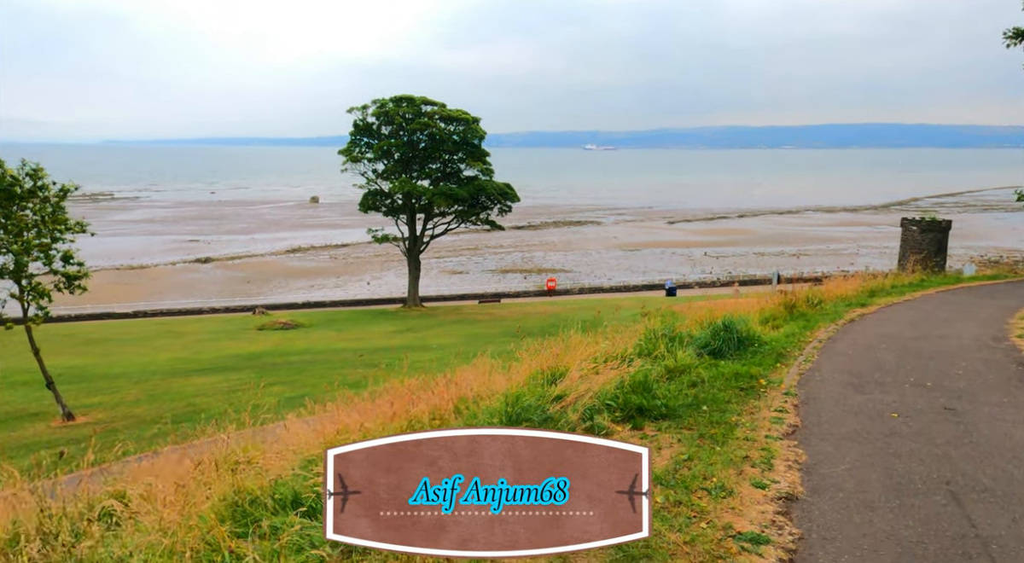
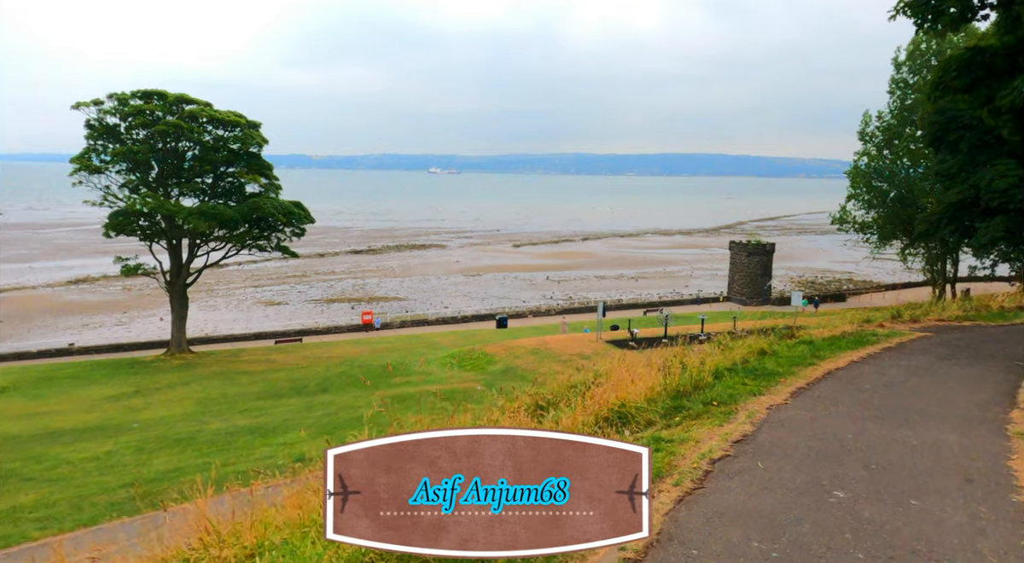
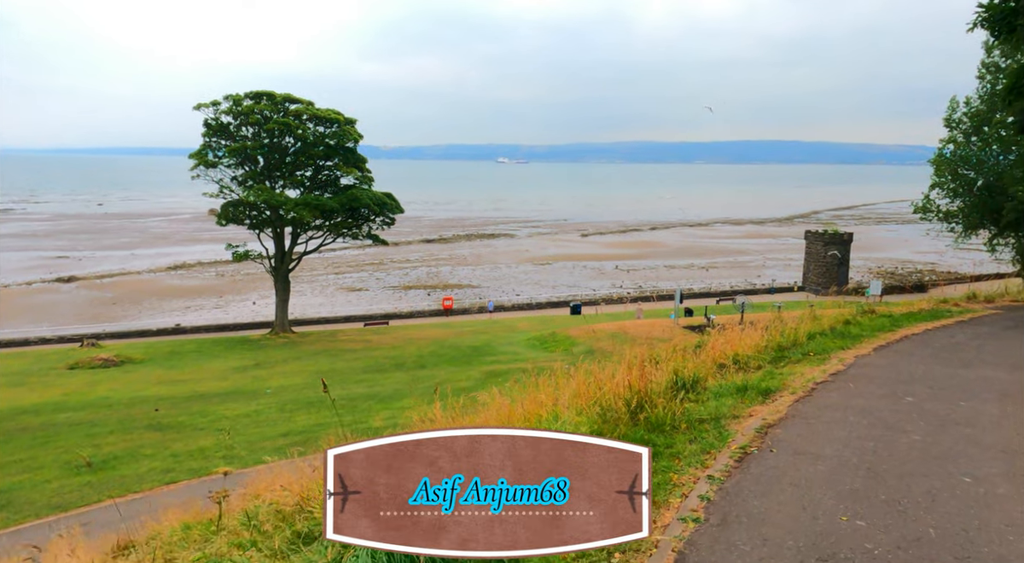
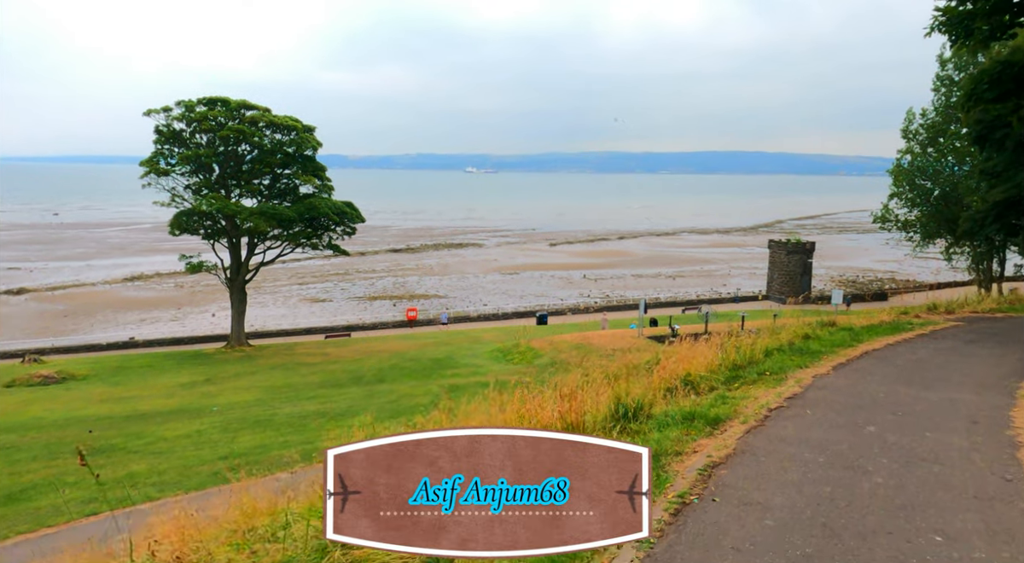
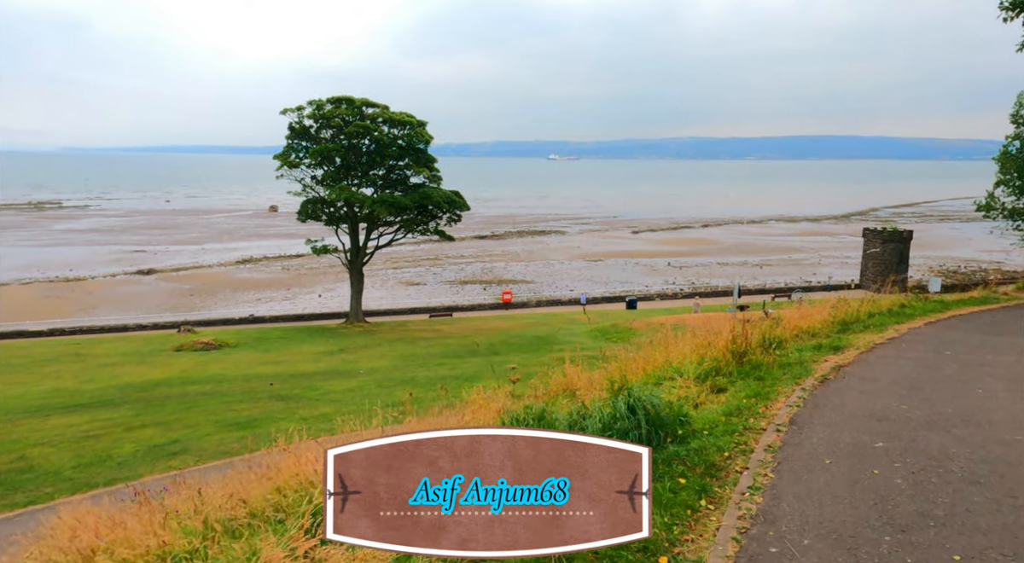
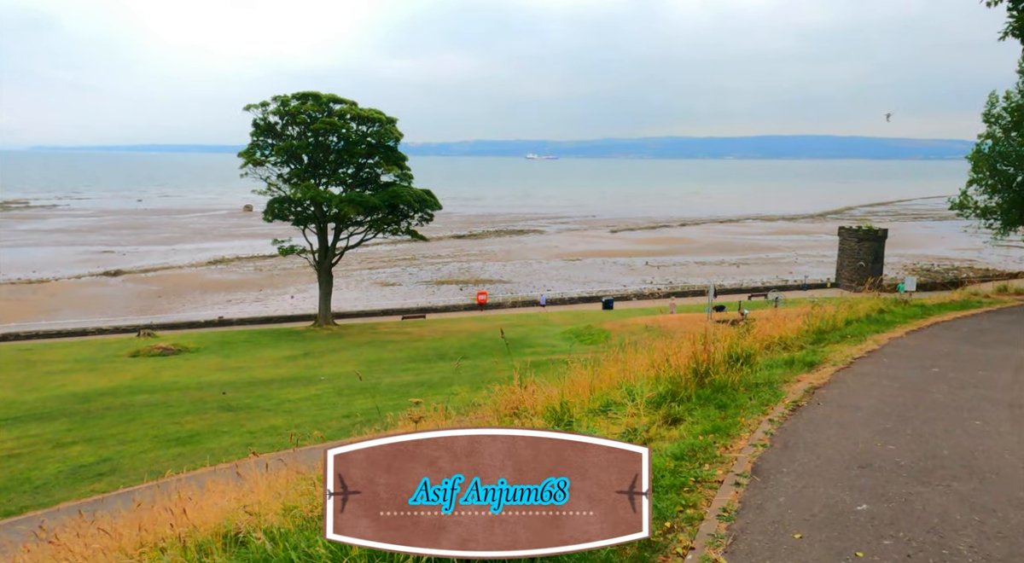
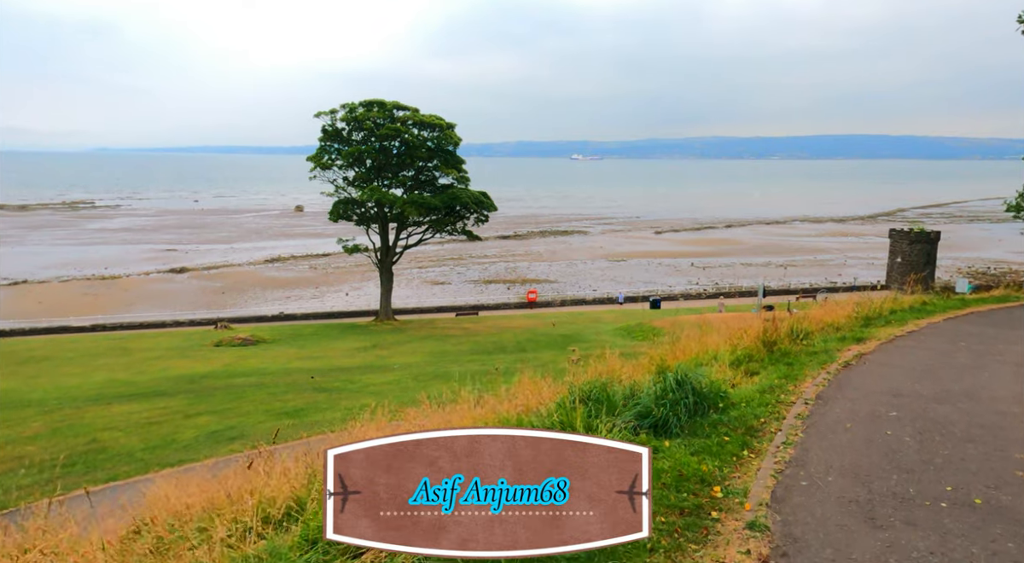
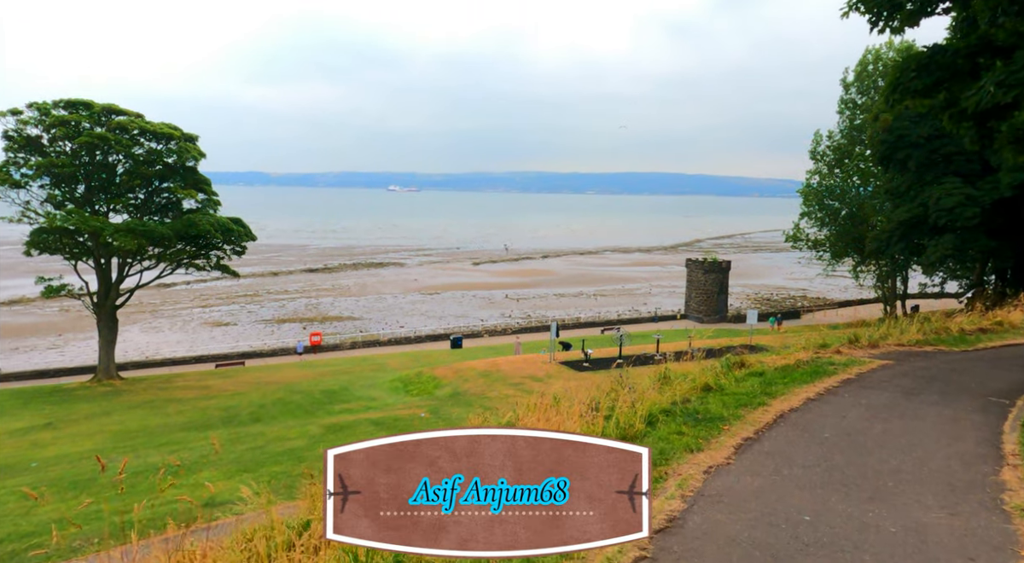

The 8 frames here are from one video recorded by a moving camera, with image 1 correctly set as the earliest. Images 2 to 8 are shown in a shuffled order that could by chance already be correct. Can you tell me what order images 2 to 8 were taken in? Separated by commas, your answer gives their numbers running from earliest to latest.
7, 5, 6, 3, 4, 2, 8
